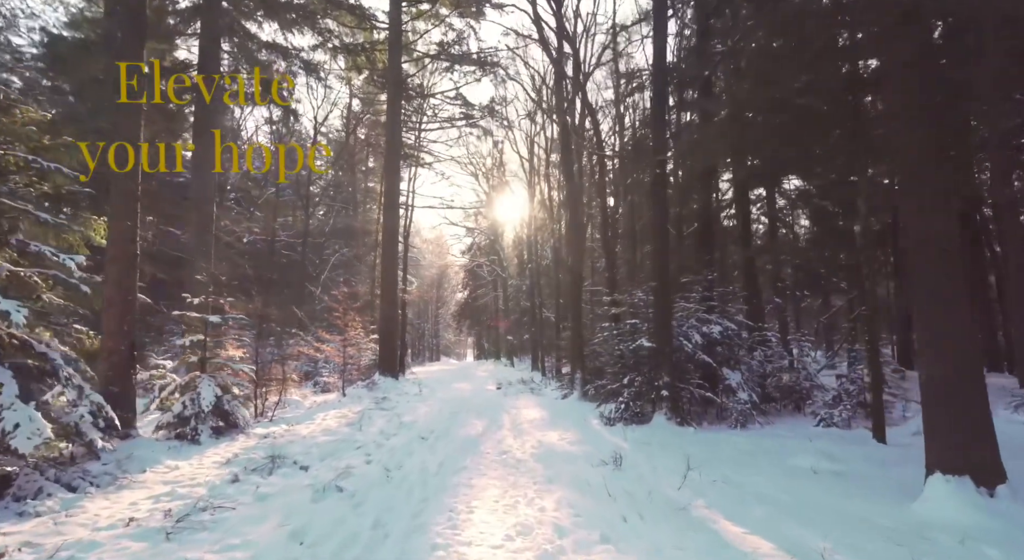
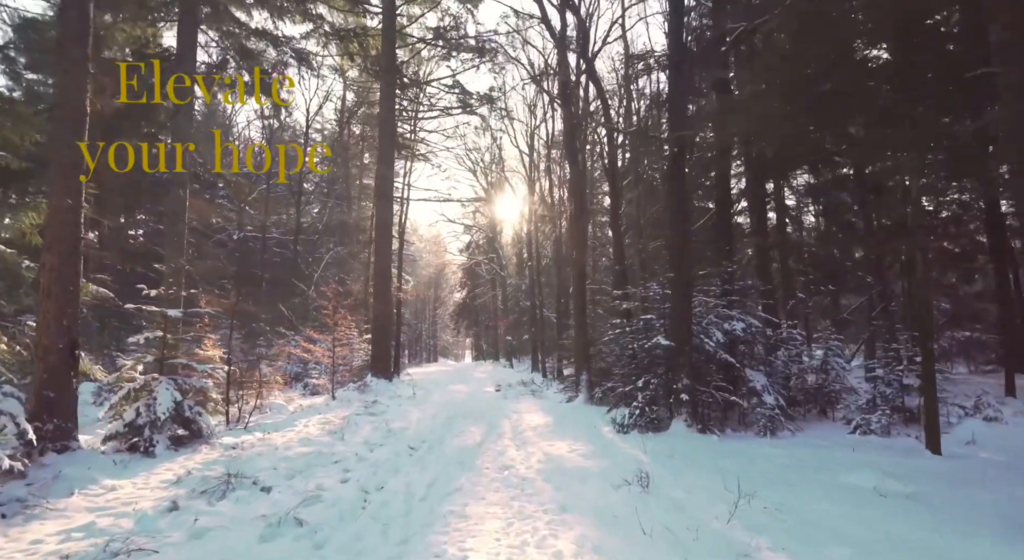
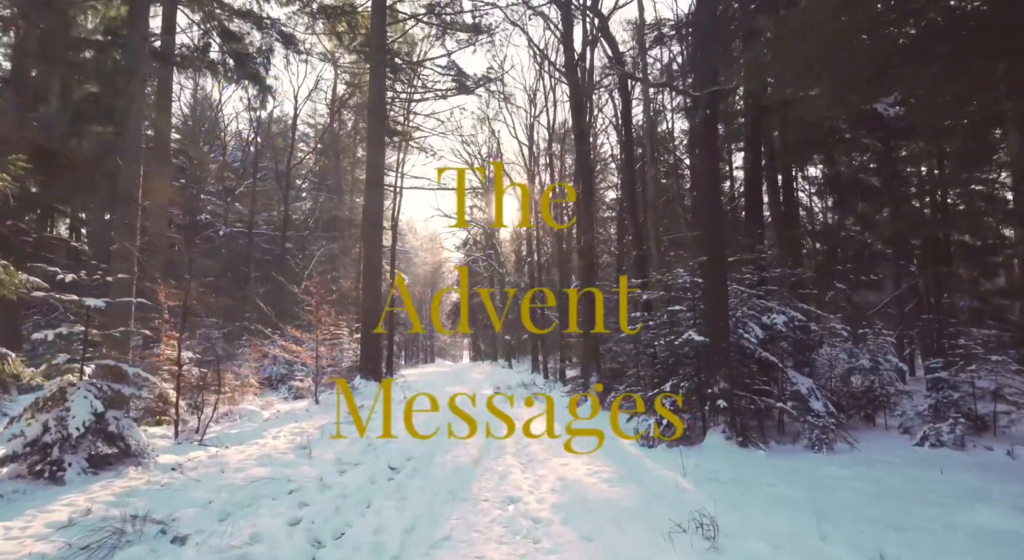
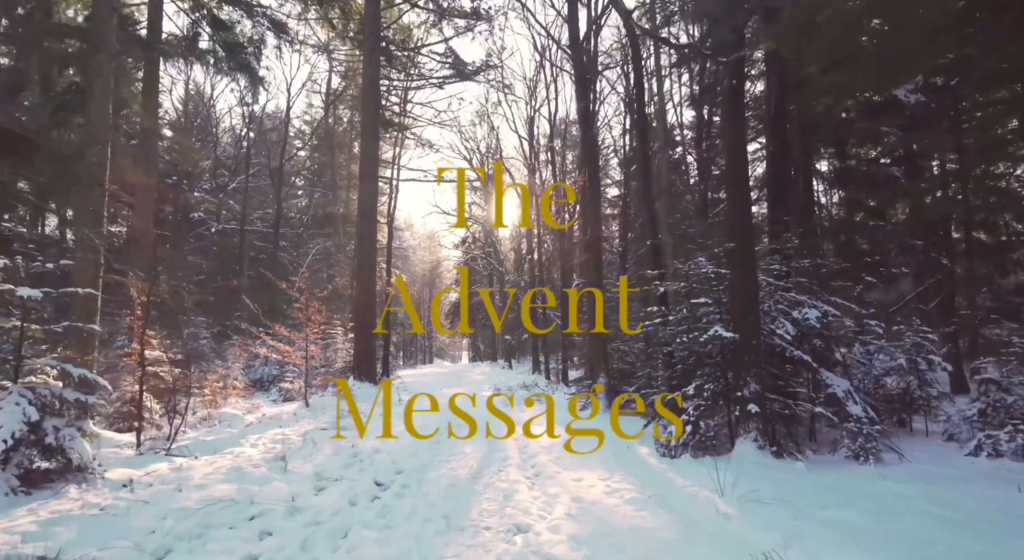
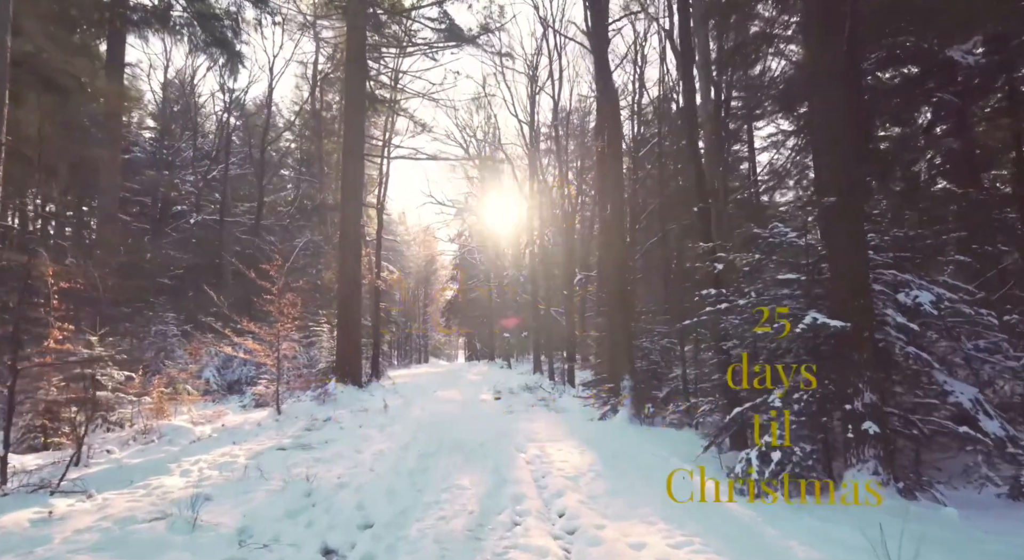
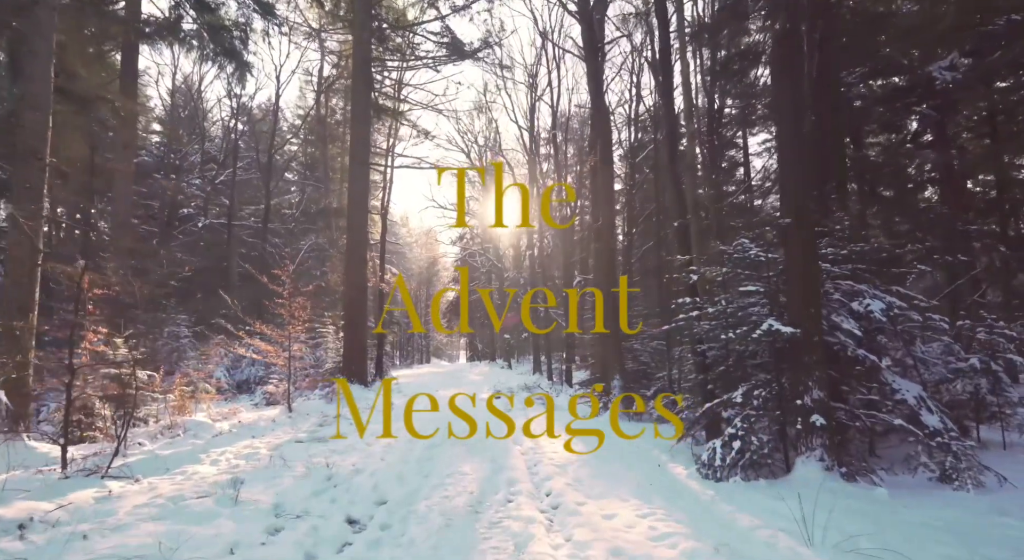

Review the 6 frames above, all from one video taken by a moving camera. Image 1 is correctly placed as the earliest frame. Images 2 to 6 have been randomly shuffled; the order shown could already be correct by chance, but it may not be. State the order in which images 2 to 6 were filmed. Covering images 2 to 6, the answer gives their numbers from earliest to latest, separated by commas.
2, 3, 4, 6, 5
